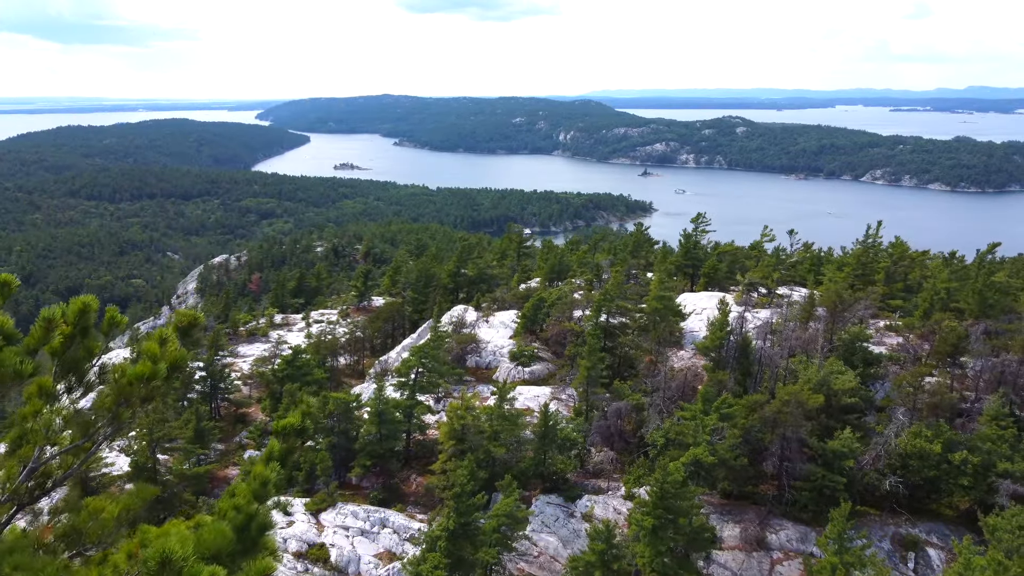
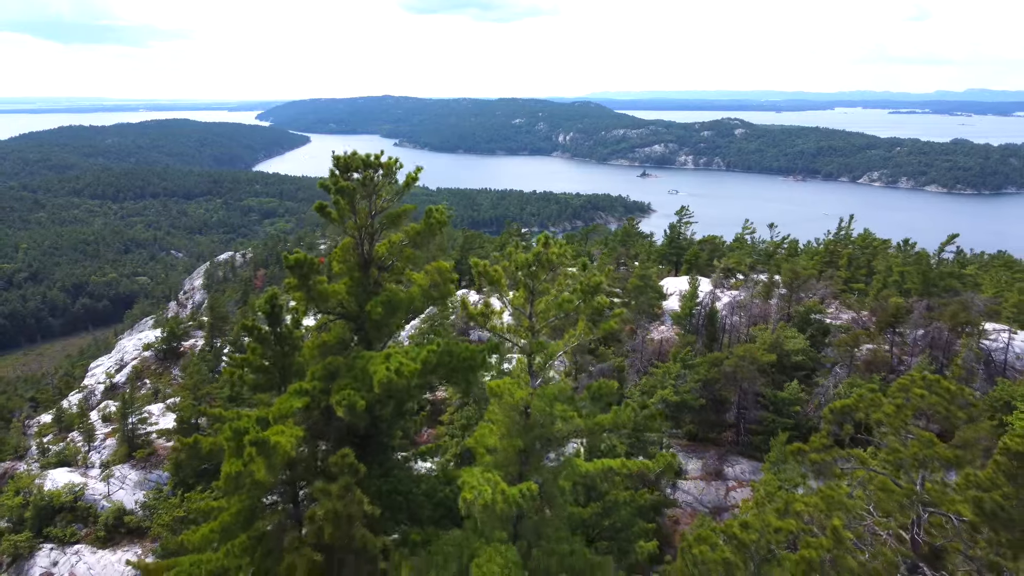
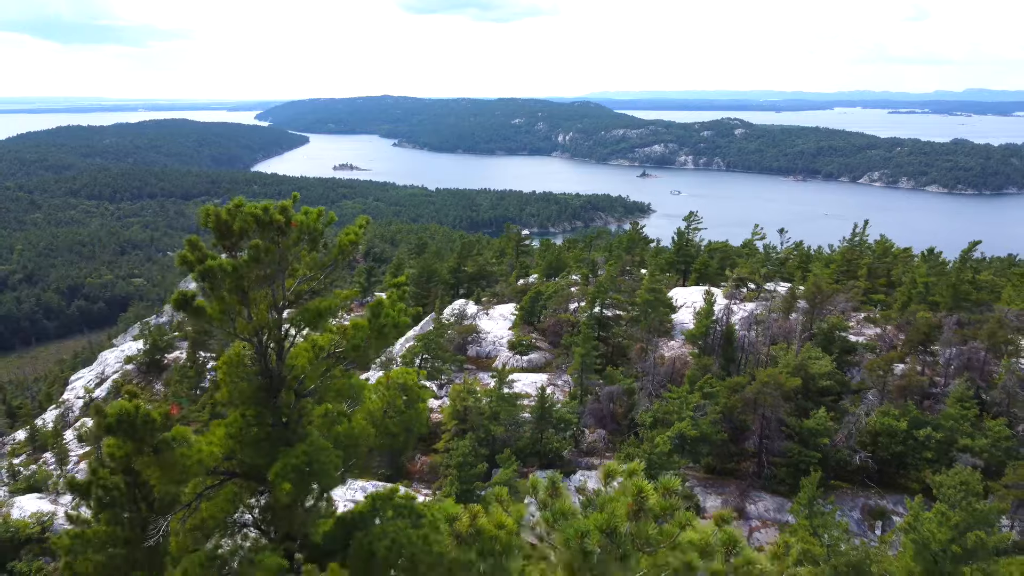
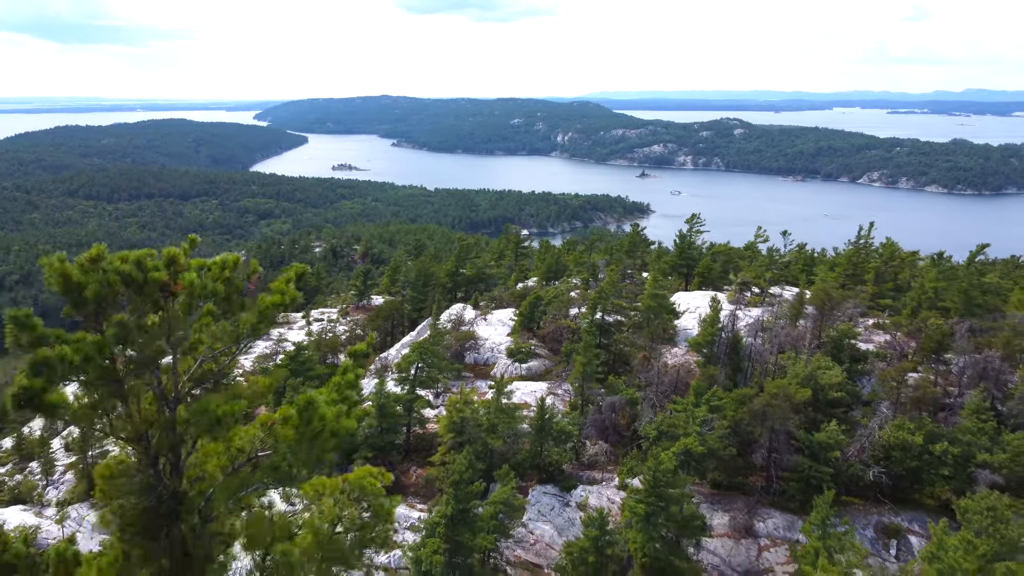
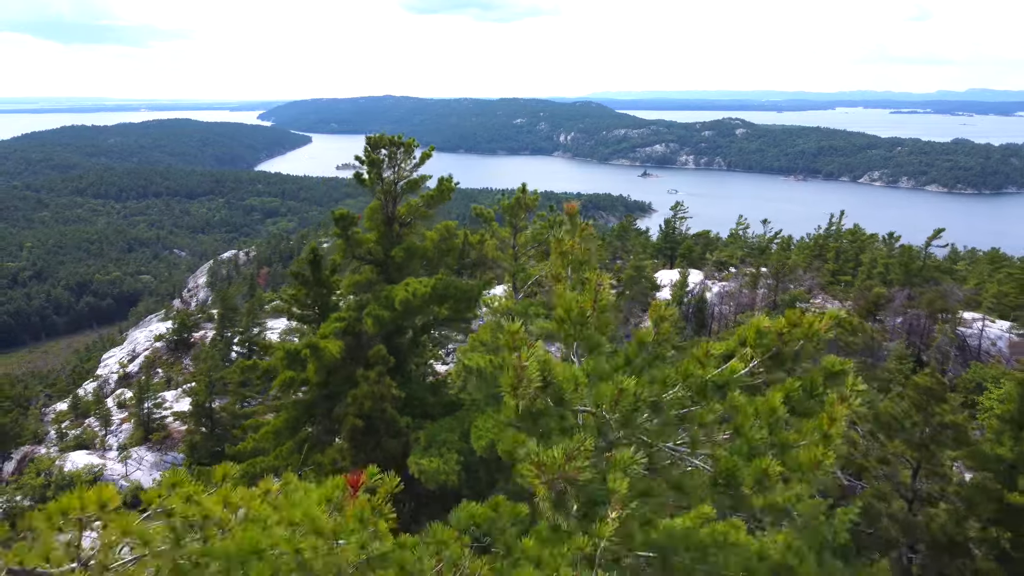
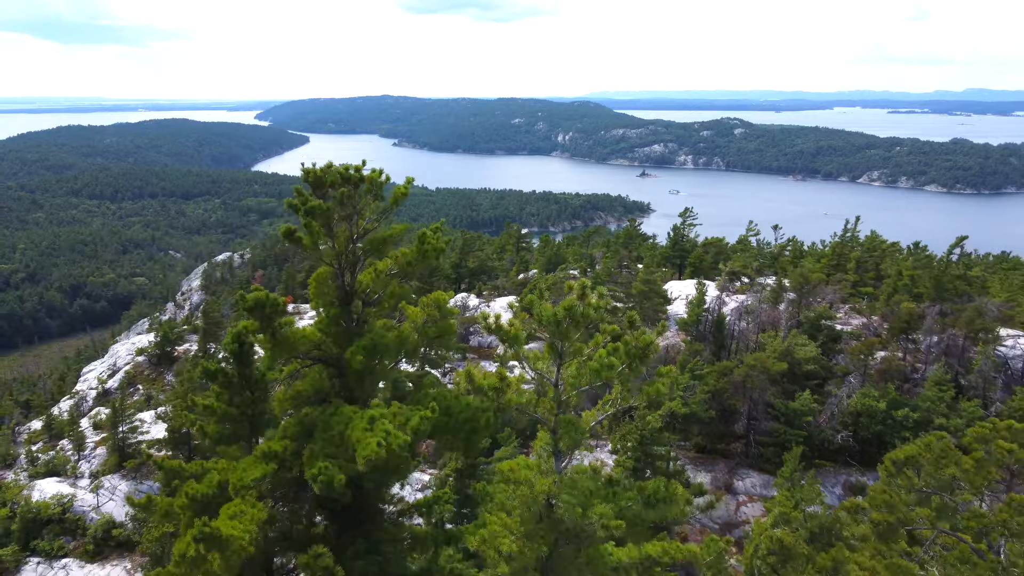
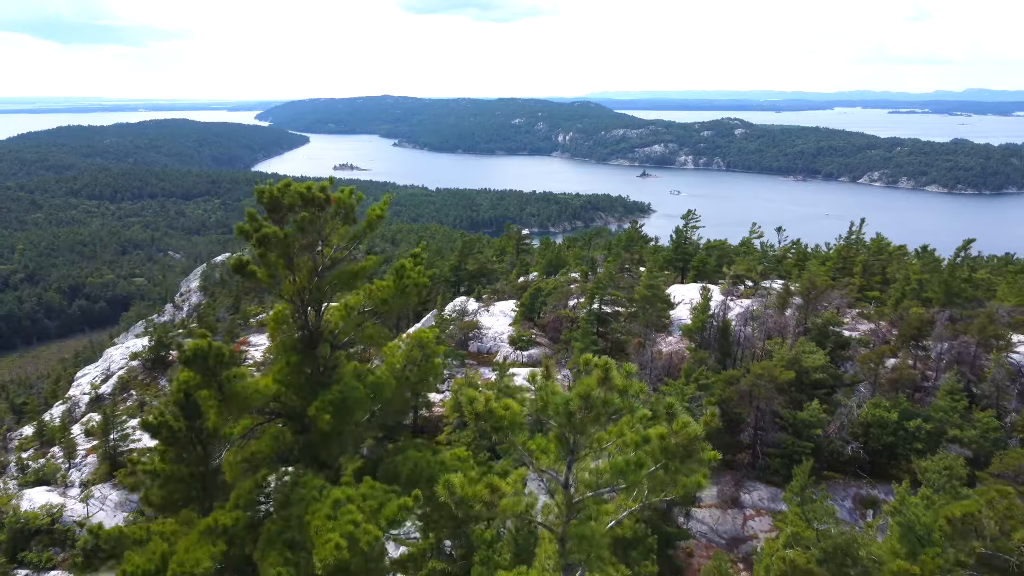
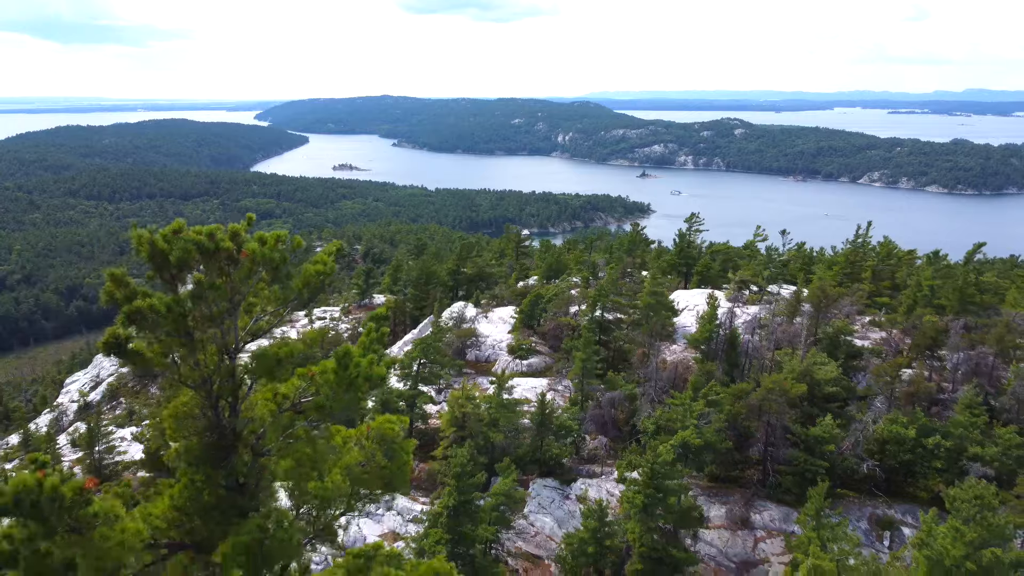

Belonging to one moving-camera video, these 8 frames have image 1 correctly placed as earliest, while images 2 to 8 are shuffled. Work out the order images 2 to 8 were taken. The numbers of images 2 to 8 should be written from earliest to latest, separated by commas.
4, 8, 3, 7, 6, 2, 5
